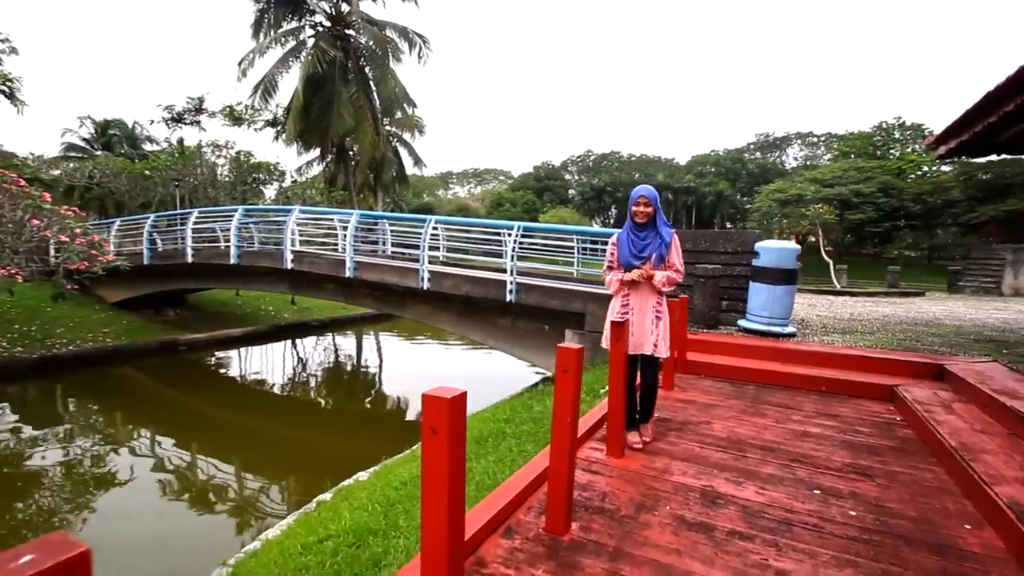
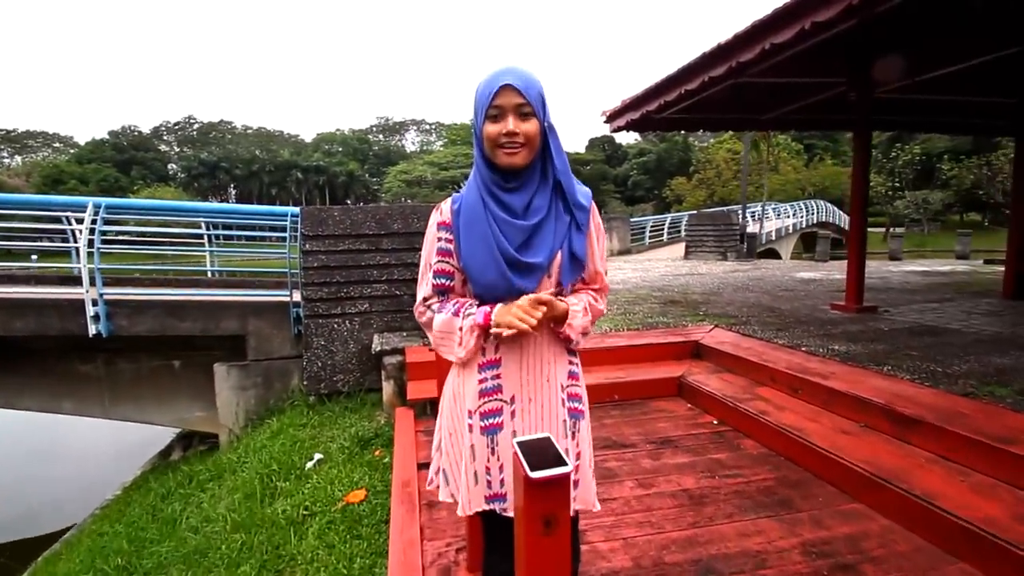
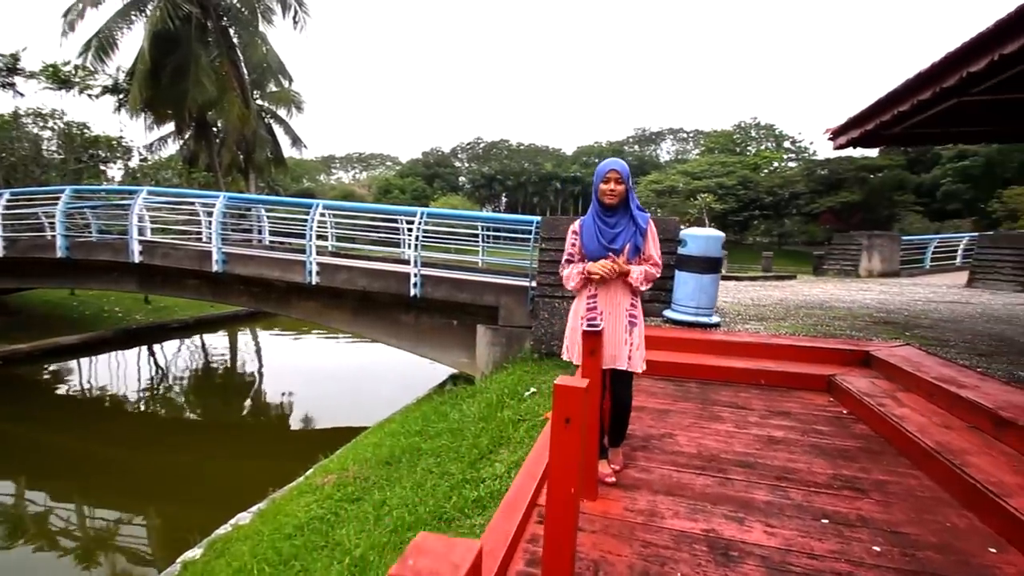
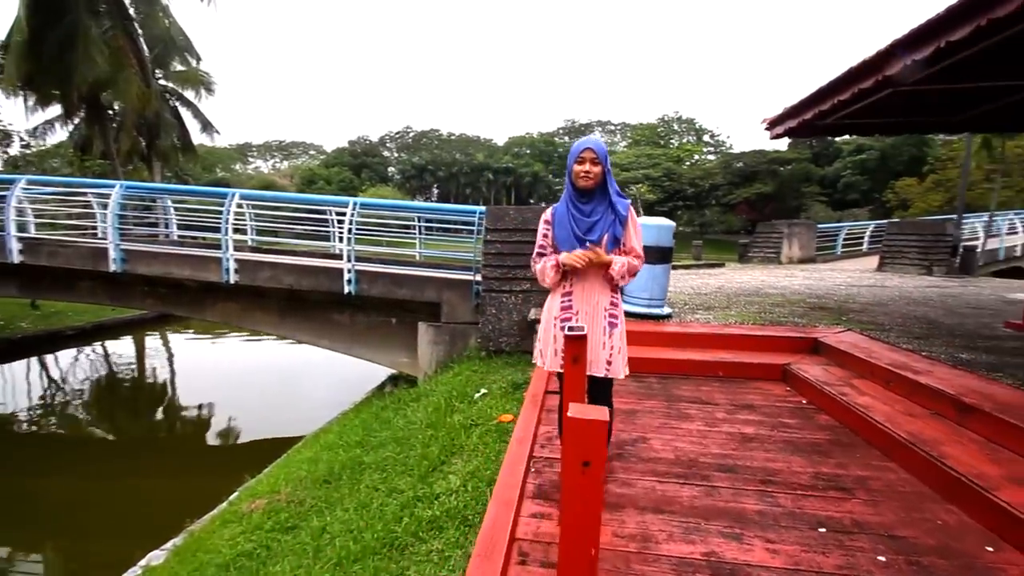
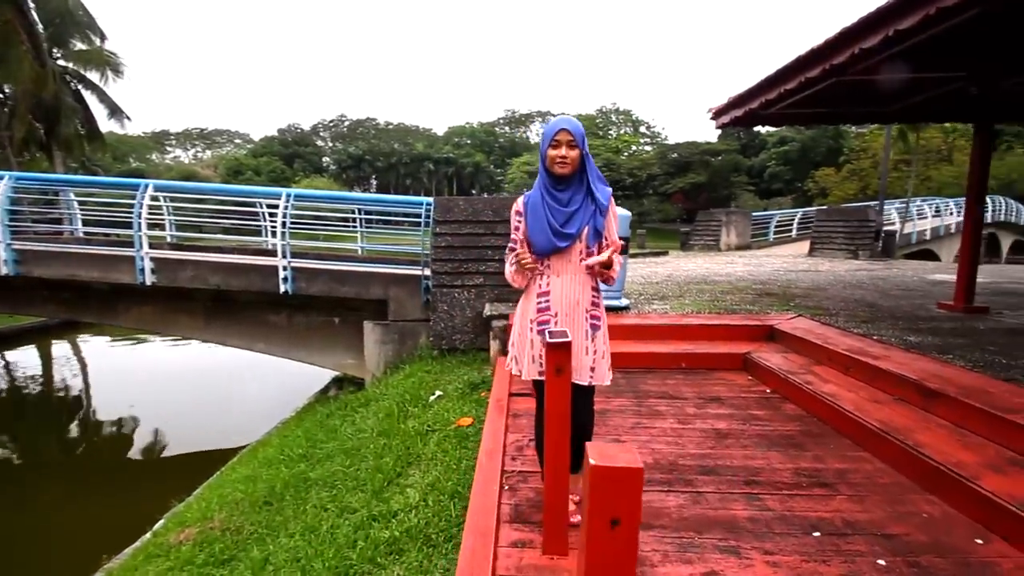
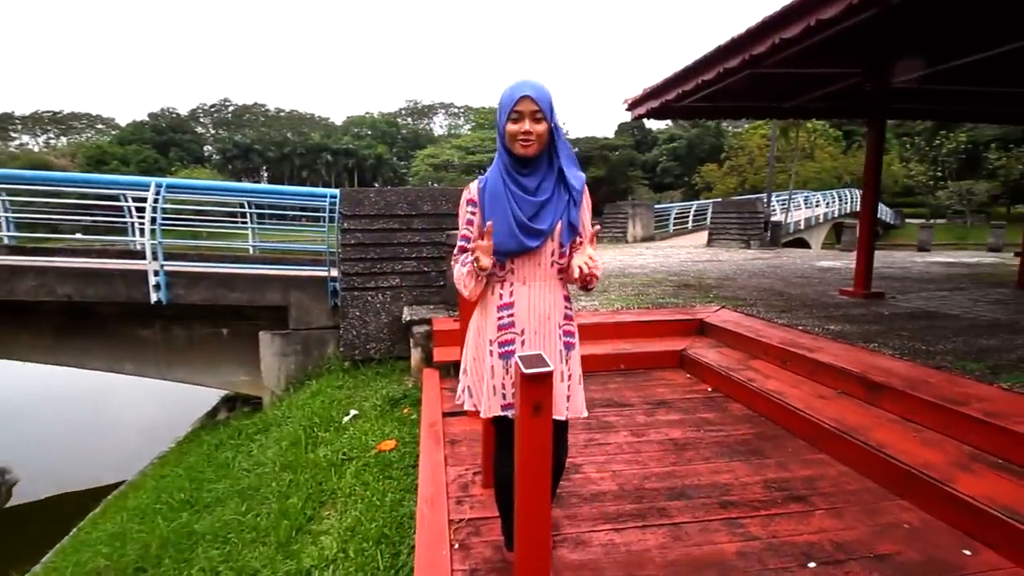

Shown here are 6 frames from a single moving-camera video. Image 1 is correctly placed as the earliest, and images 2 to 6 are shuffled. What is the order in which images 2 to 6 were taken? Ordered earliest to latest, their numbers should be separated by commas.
3, 4, 5, 6, 2
